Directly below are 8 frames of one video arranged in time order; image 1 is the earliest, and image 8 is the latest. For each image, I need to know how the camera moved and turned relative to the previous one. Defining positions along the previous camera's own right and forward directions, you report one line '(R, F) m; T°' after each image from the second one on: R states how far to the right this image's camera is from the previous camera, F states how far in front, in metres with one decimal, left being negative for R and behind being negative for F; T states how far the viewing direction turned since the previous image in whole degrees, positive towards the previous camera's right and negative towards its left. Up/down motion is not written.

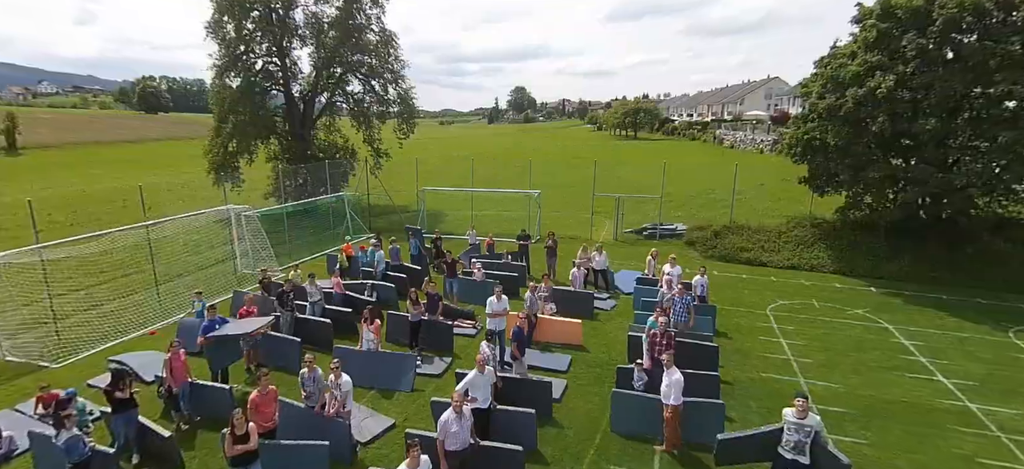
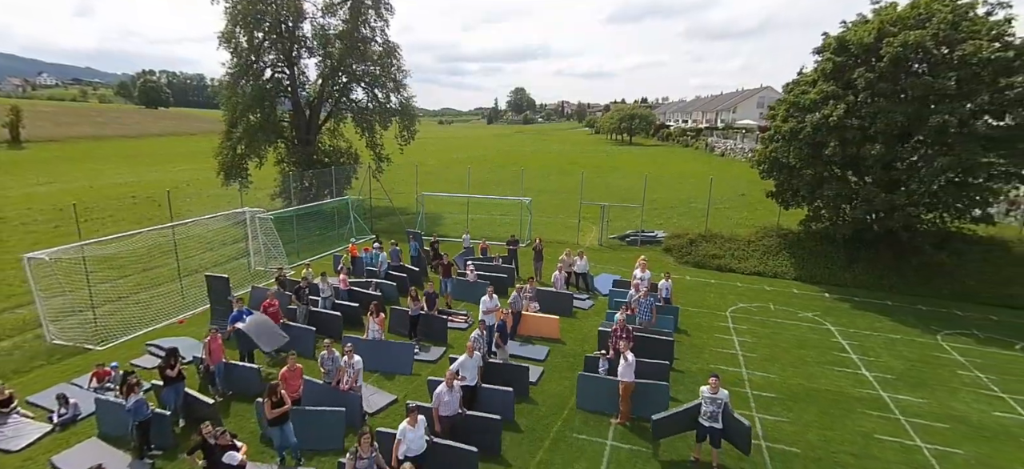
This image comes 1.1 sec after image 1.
(+0.3, -1.7) m; 0°
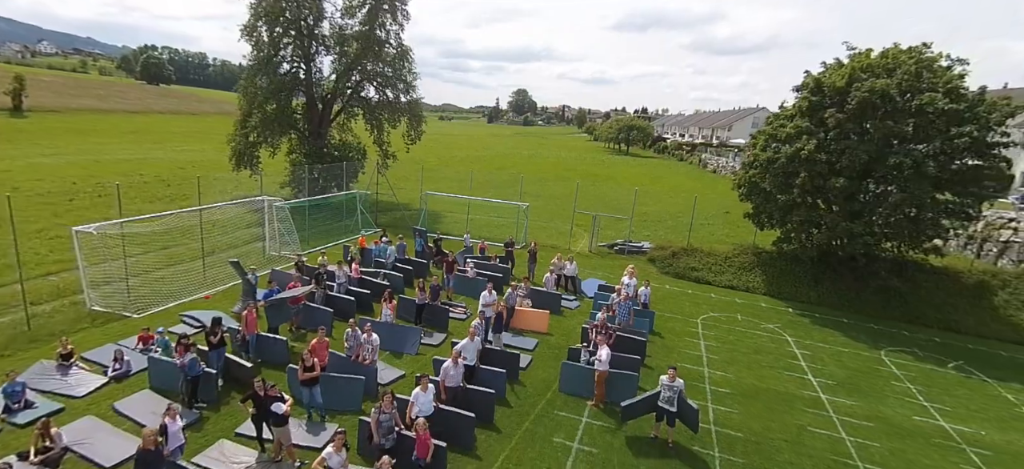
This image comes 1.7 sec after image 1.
(-0.2, -1.7) m; +1°
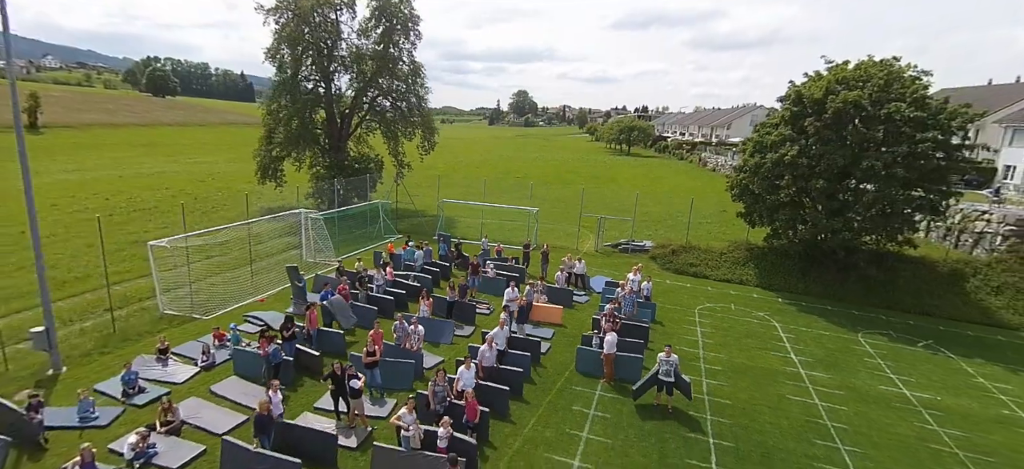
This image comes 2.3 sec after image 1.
(-0.5, -2.2) m; 0°
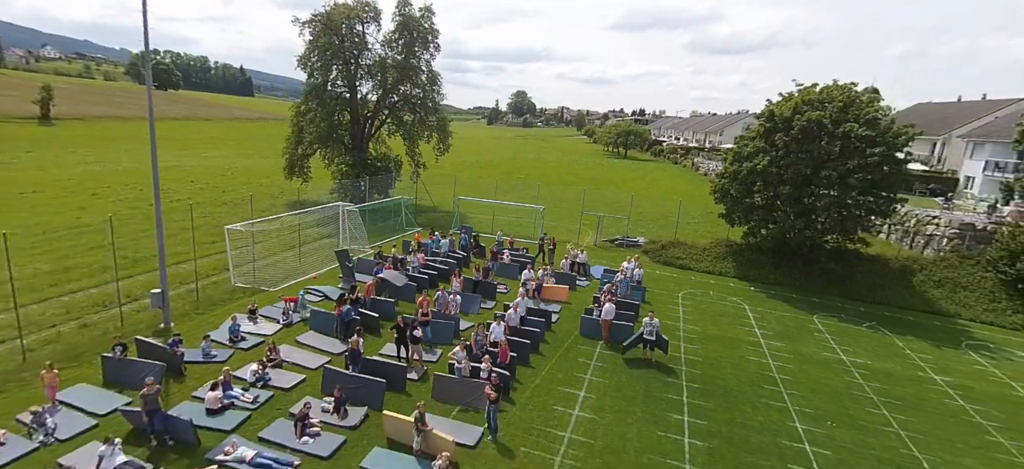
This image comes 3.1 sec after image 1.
(-0.9, -3.6) m; +1°
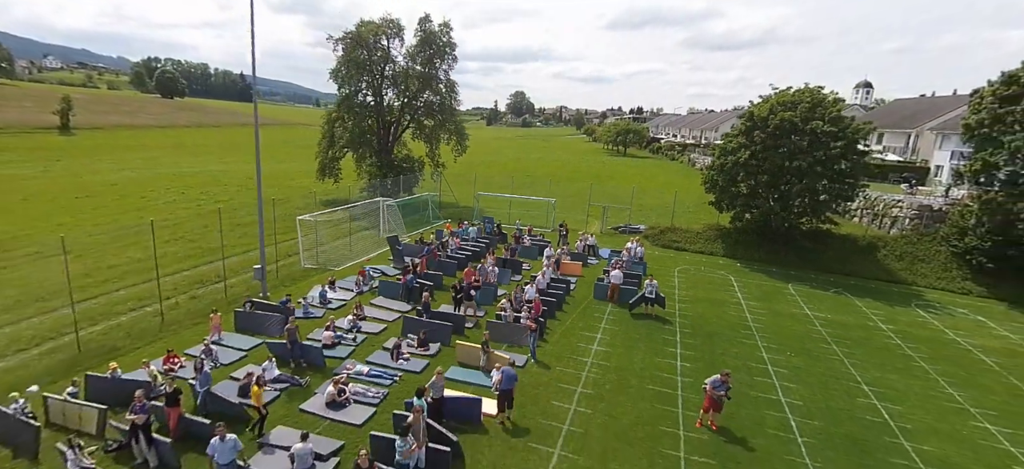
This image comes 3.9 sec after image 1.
(-1.2, -4.2) m; 0°
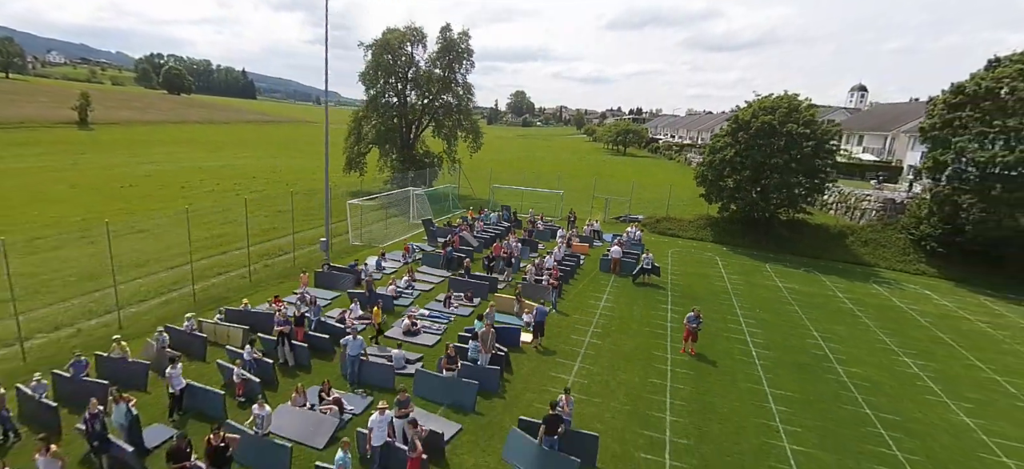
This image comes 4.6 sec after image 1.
(-1.2, -4.4) m; 0°
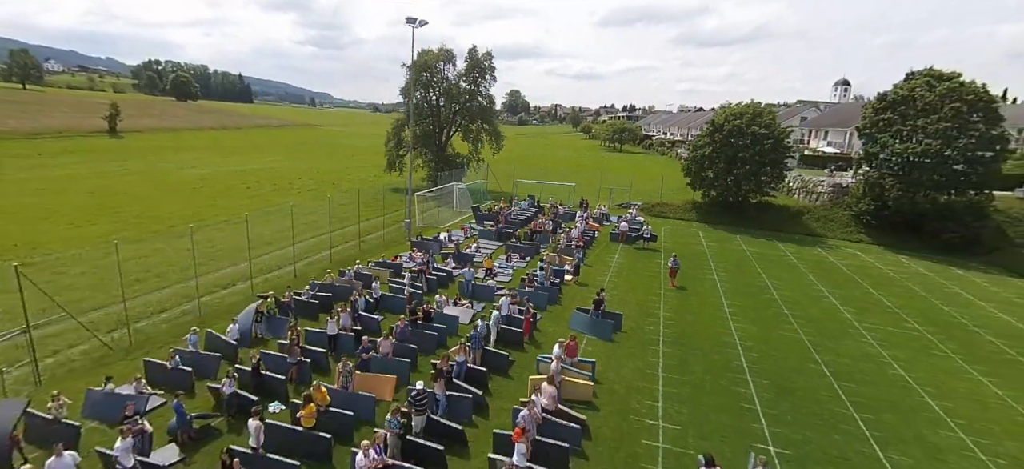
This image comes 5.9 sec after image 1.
(-2.8, -9.1) m; +1°
